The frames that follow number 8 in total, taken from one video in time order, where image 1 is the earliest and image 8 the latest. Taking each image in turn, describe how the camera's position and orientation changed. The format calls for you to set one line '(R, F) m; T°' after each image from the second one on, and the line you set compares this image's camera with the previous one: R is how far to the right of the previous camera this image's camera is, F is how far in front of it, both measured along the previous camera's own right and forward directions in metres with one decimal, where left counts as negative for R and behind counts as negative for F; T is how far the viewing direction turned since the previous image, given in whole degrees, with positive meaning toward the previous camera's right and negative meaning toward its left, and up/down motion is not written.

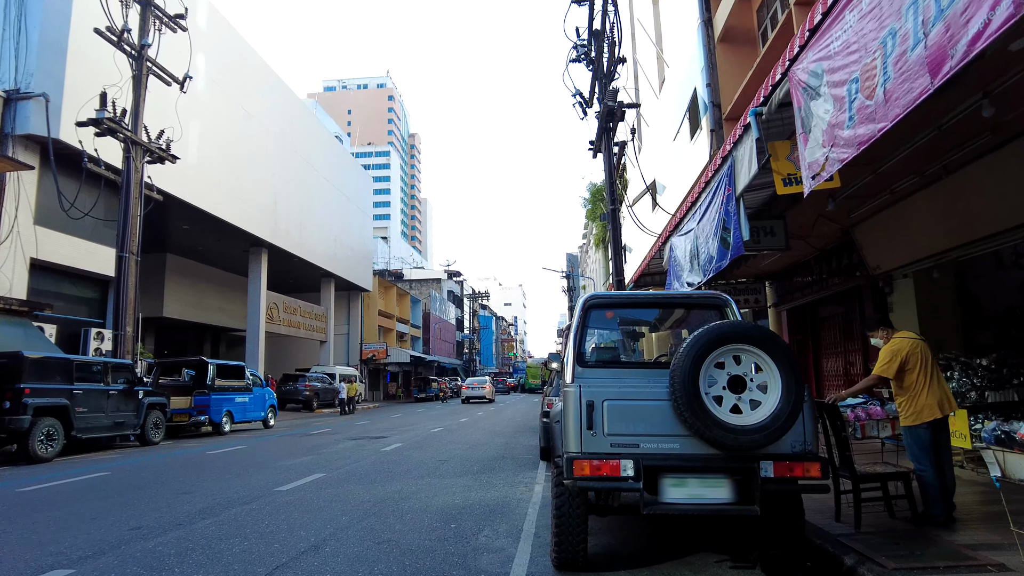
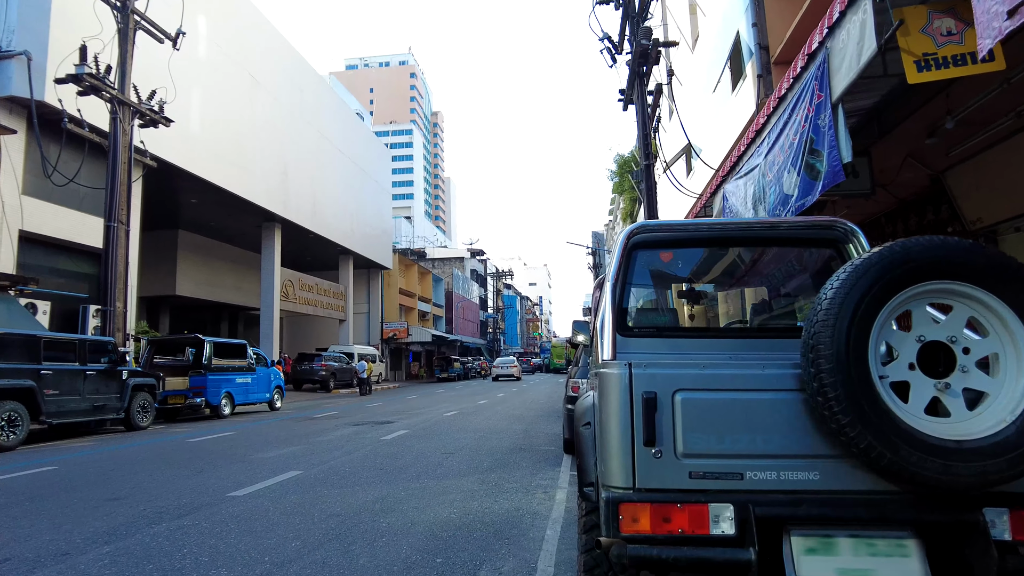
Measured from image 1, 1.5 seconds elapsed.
(+0.1, +1.7) m; -2°
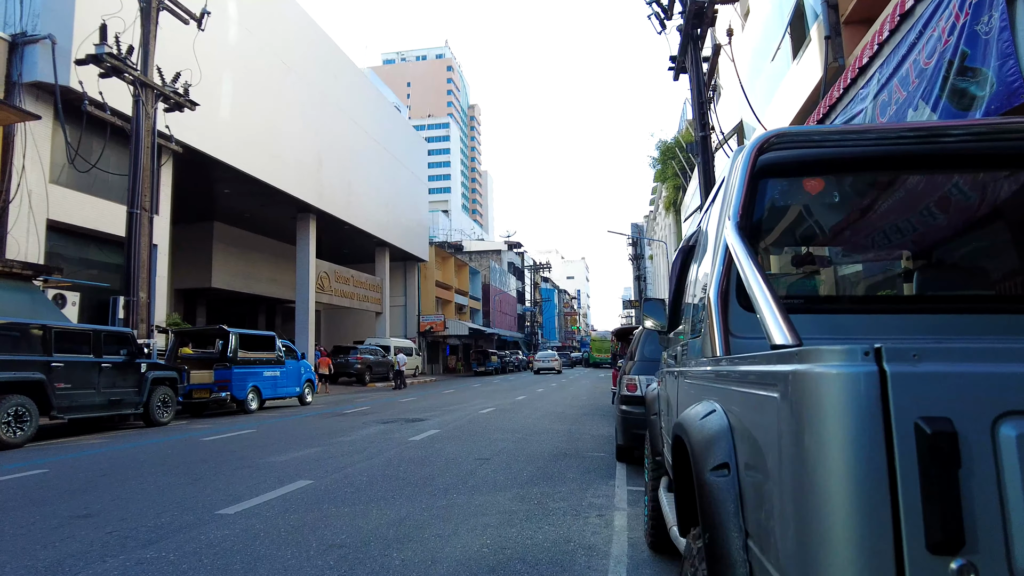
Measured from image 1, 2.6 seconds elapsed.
(-0.1, +1.2) m; -3°
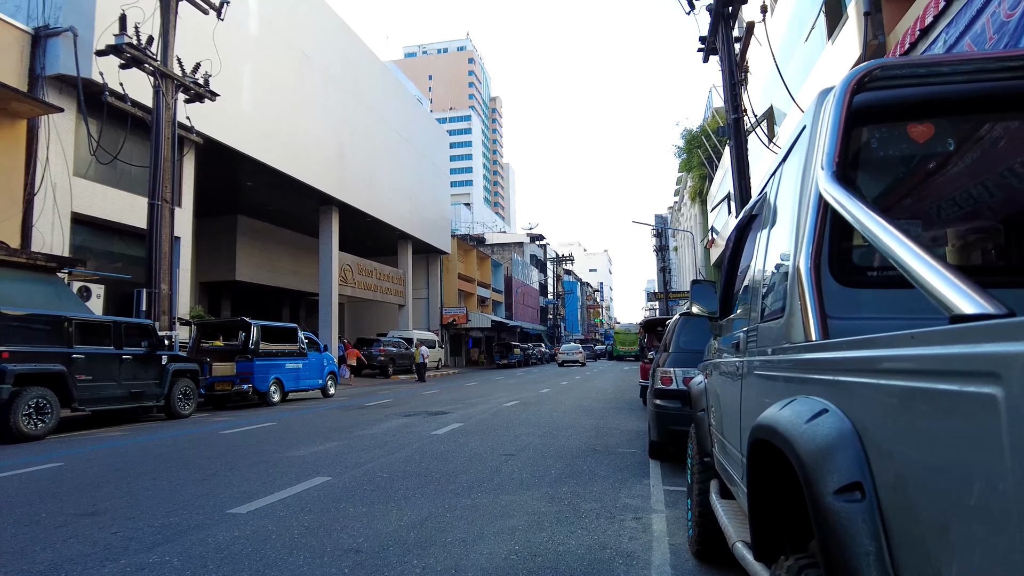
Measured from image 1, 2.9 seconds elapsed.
(0.0, +0.4) m; -2°
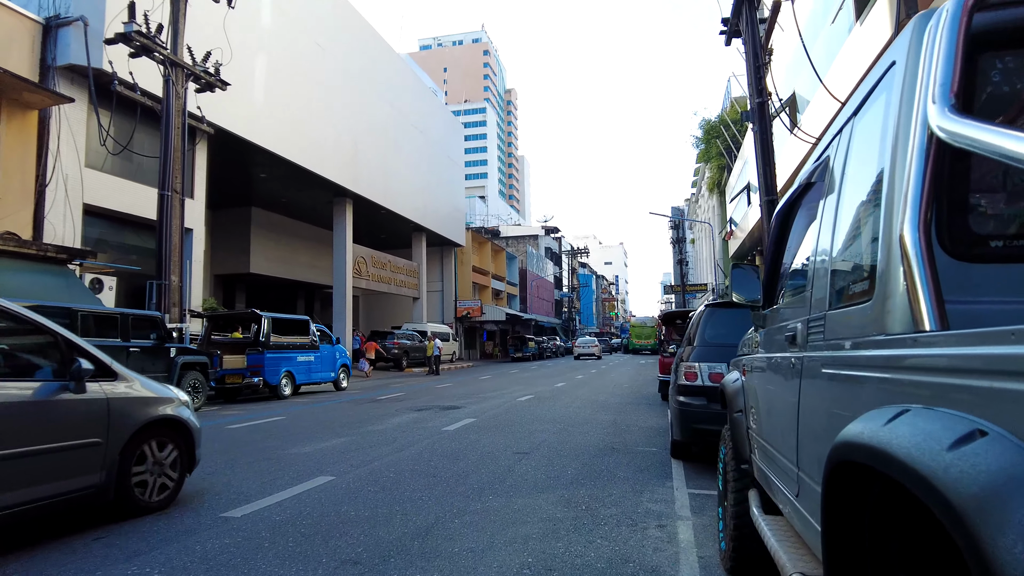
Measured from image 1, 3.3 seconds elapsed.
(0.0, +0.4) m; -1°
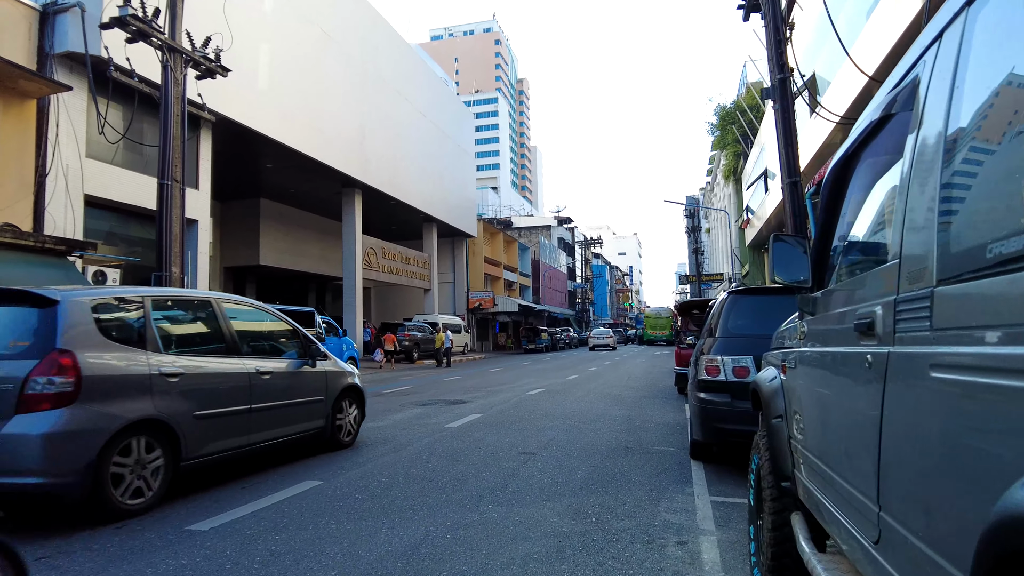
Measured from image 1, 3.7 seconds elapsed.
(+0.1, +0.5) m; -1°
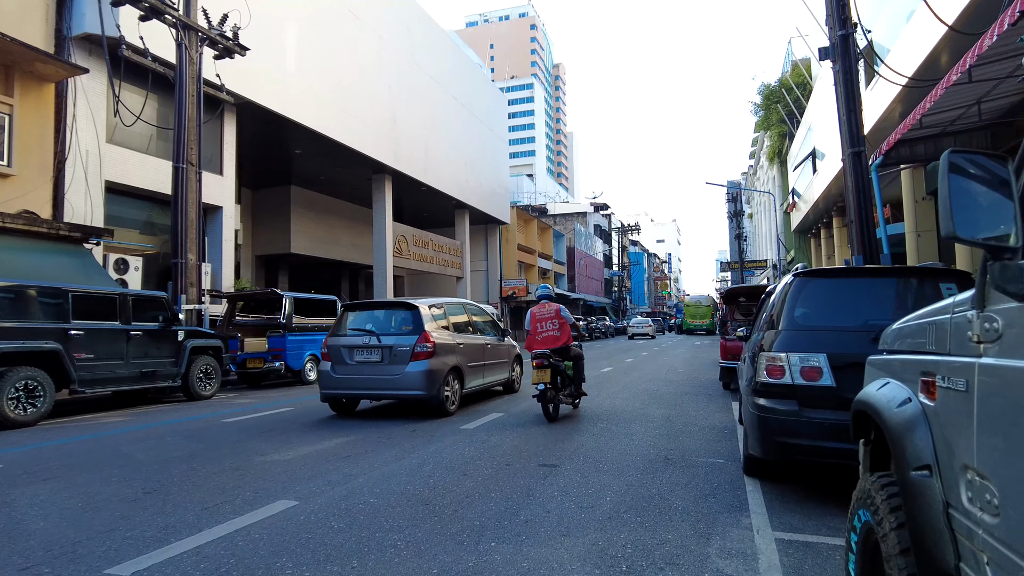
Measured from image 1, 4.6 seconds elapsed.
(+0.2, +1.0) m; -3°
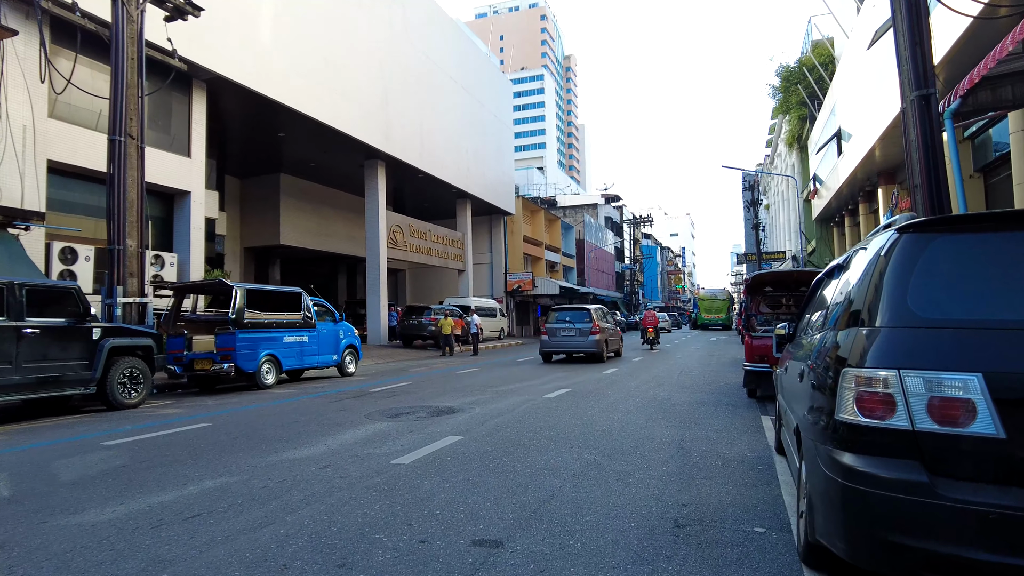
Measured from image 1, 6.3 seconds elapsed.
(+0.5, +2.0) m; -1°
